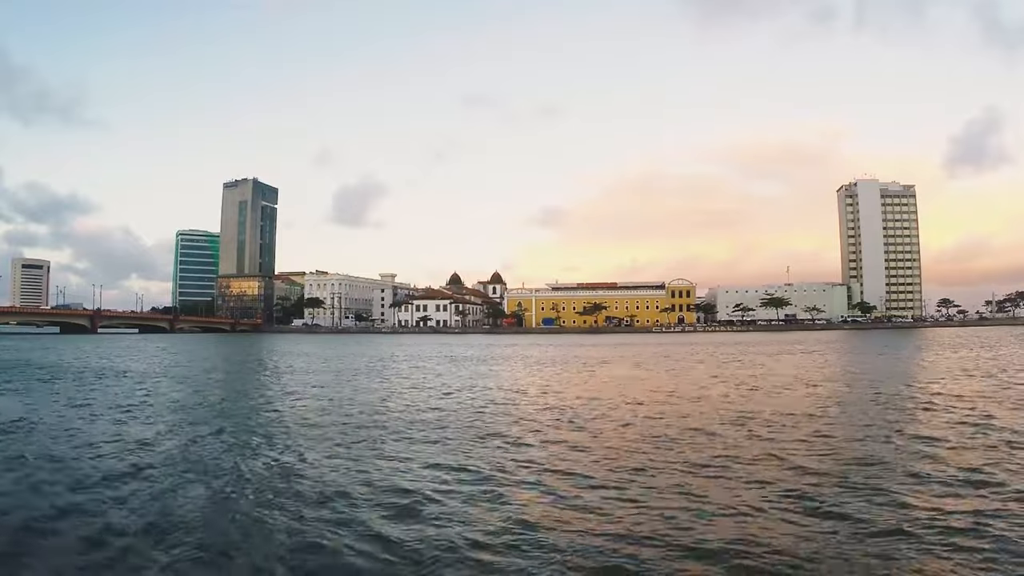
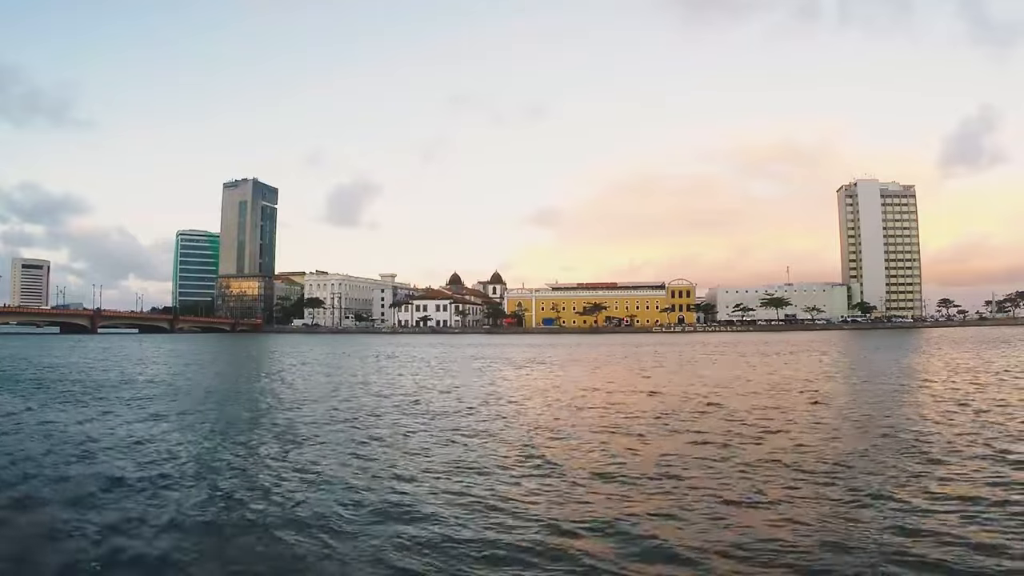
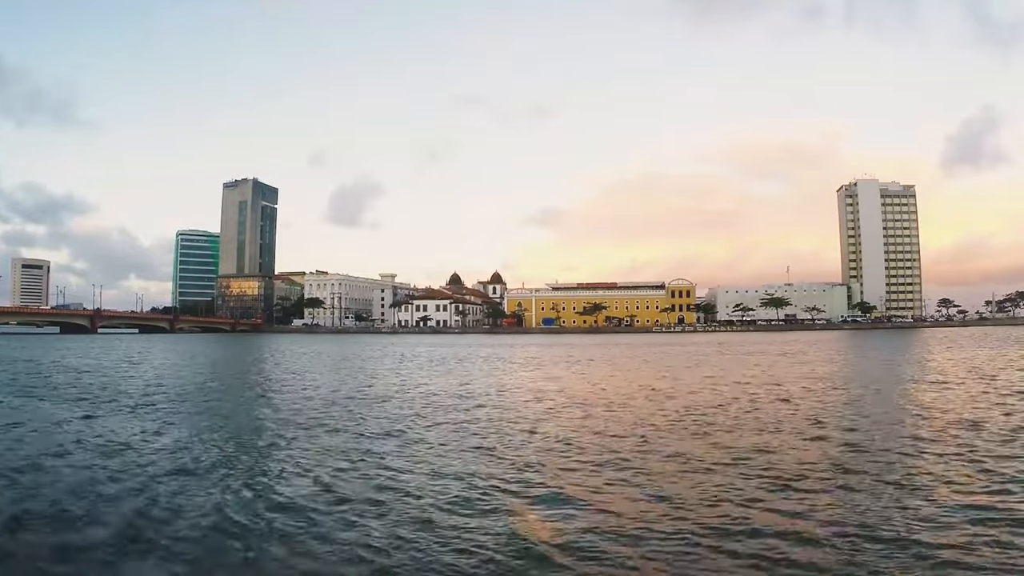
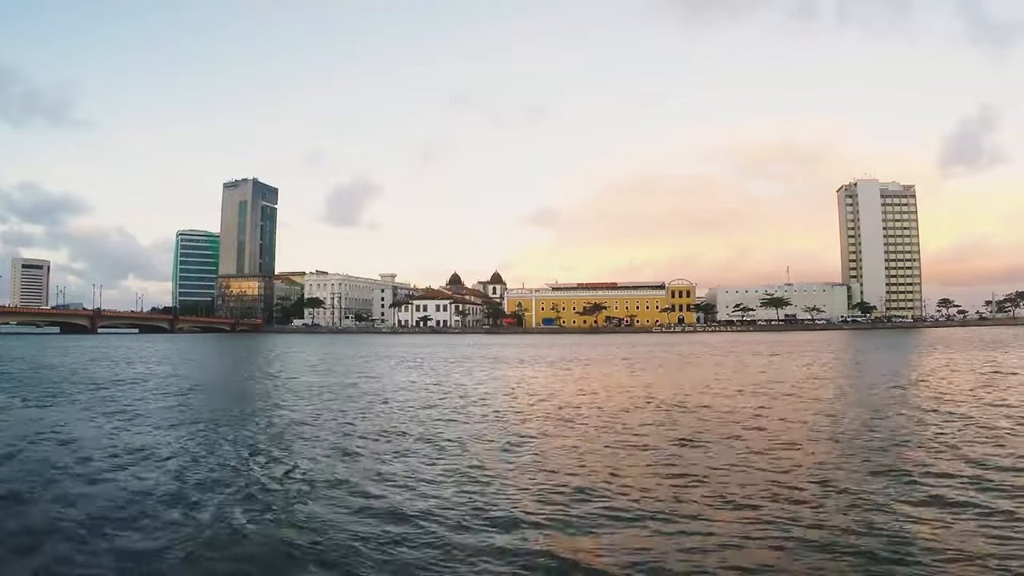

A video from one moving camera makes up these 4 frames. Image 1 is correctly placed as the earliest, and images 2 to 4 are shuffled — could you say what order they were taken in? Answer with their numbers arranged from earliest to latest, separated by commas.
3, 2, 4
